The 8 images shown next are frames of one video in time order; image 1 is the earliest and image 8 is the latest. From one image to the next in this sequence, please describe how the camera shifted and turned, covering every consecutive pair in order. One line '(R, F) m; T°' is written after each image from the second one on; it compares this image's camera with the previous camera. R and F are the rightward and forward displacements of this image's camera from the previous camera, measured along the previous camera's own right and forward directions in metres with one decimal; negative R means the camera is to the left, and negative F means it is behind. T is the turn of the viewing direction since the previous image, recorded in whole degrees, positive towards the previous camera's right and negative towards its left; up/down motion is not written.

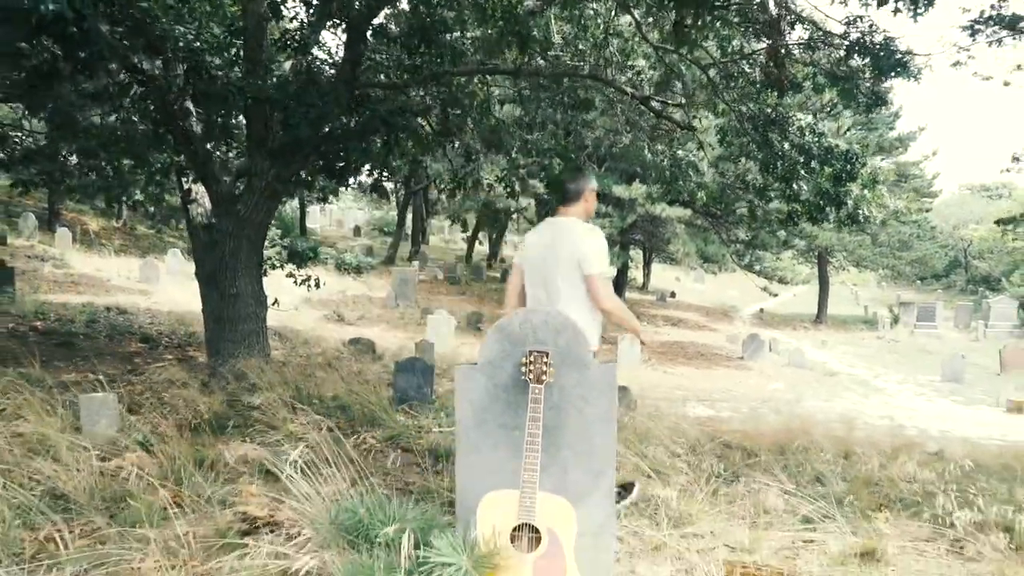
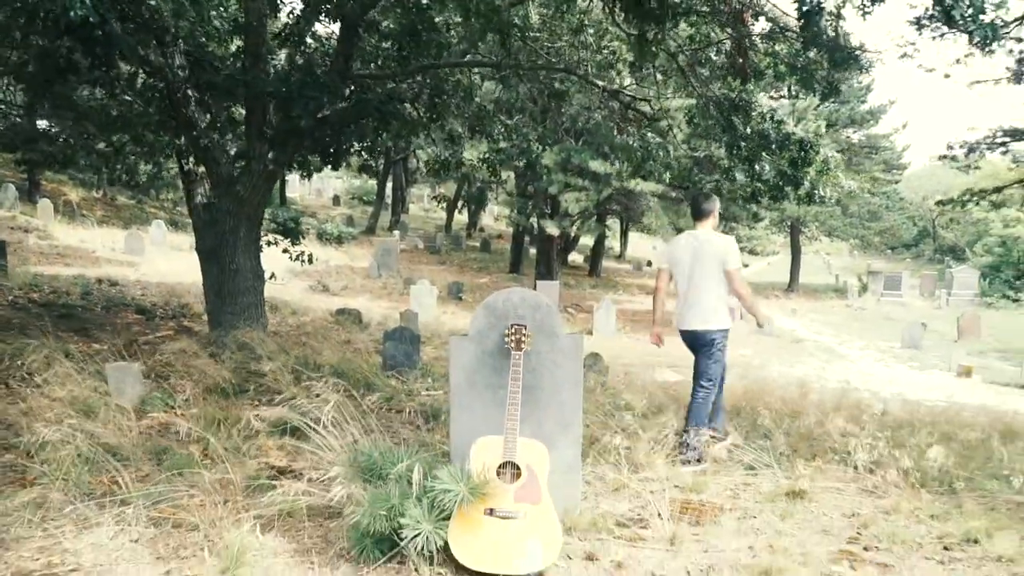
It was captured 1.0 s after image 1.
(0.0, -0.6) m; +2°
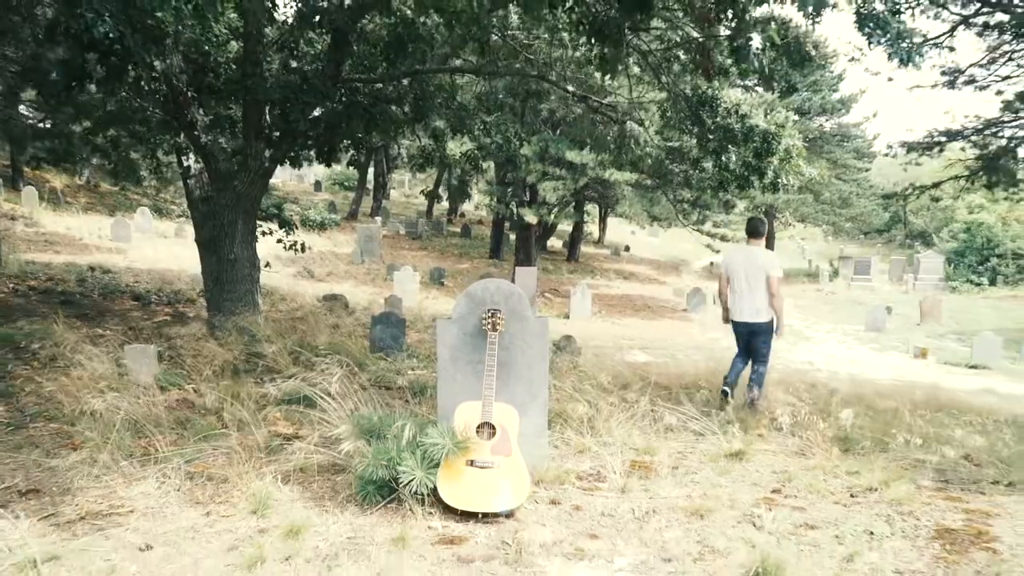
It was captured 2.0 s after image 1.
(0.0, -0.7) m; +1°
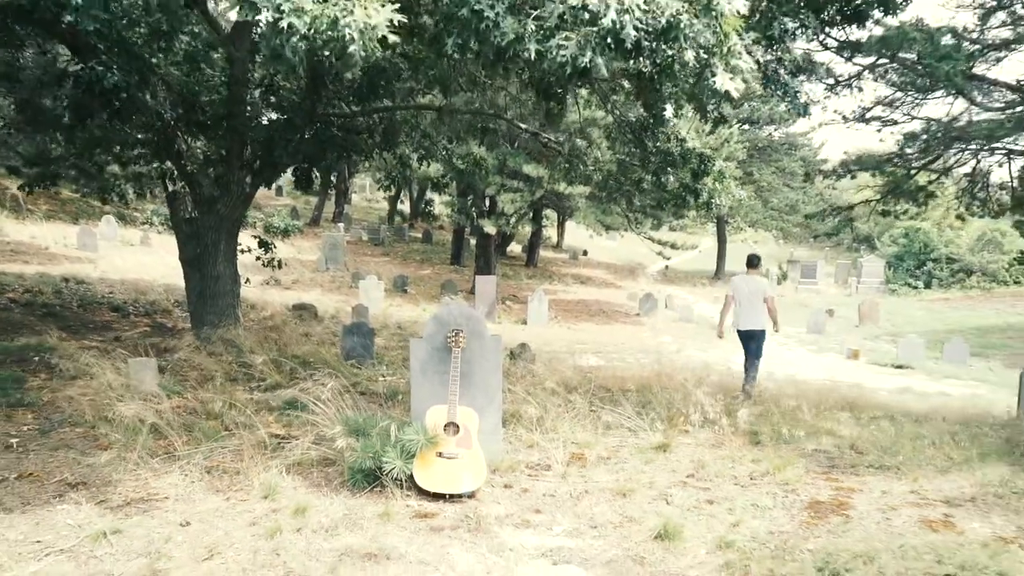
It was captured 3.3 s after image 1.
(0.0, -0.9) m; +3°
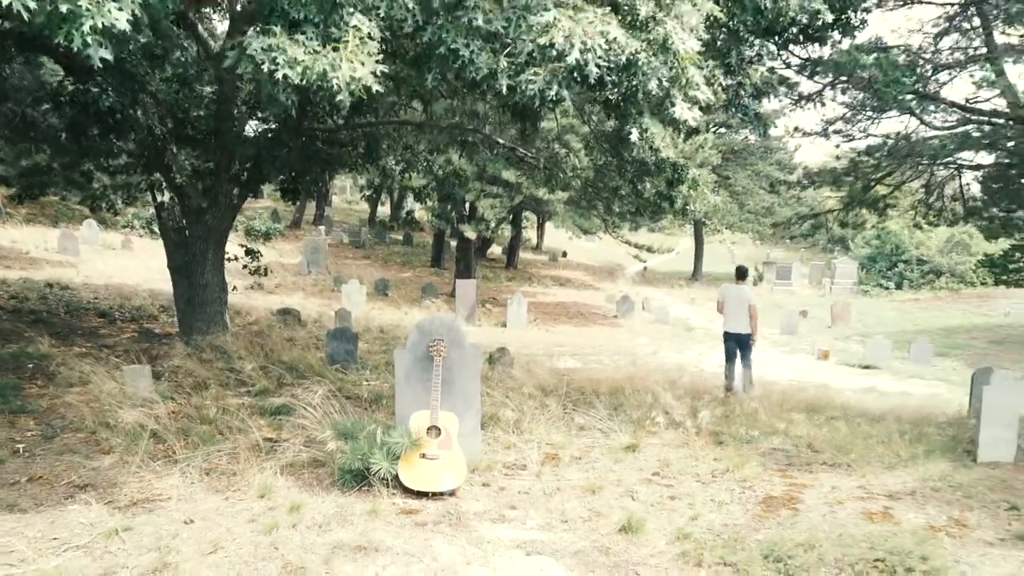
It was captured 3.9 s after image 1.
(0.0, -0.4) m; +1°
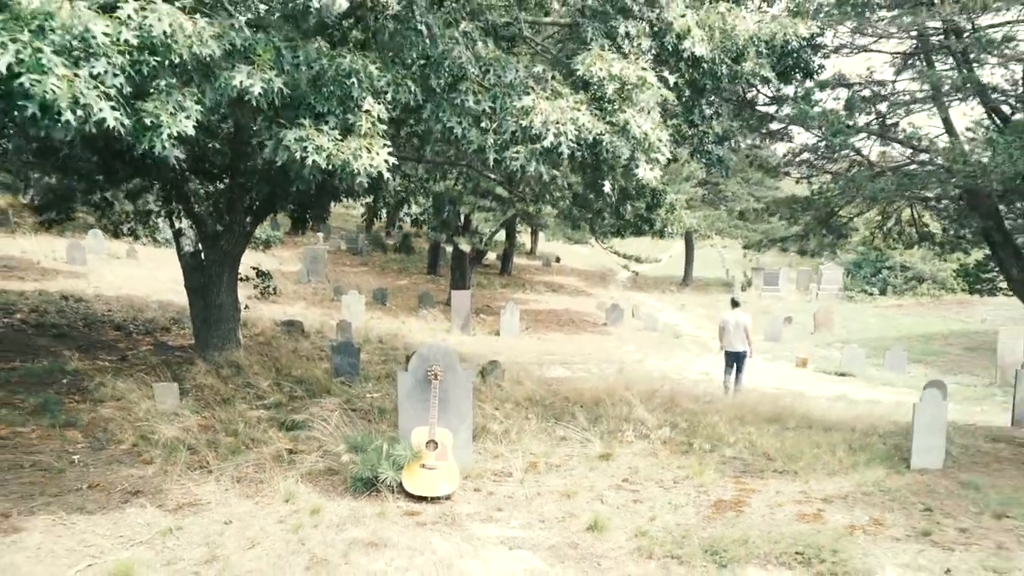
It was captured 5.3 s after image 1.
(+0.1, -0.9) m; 0°
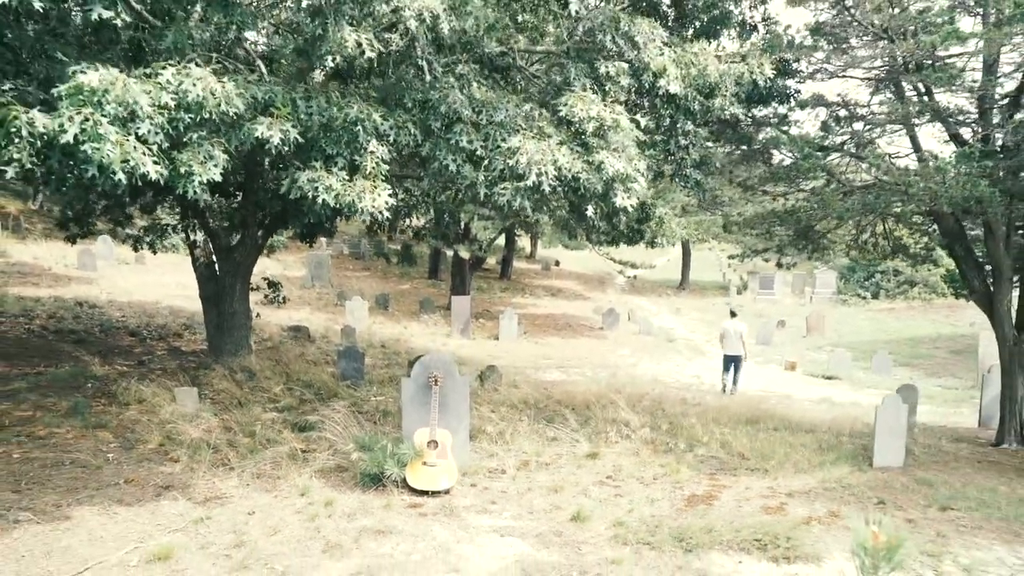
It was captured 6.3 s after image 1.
(+0.1, -0.6) m; 0°
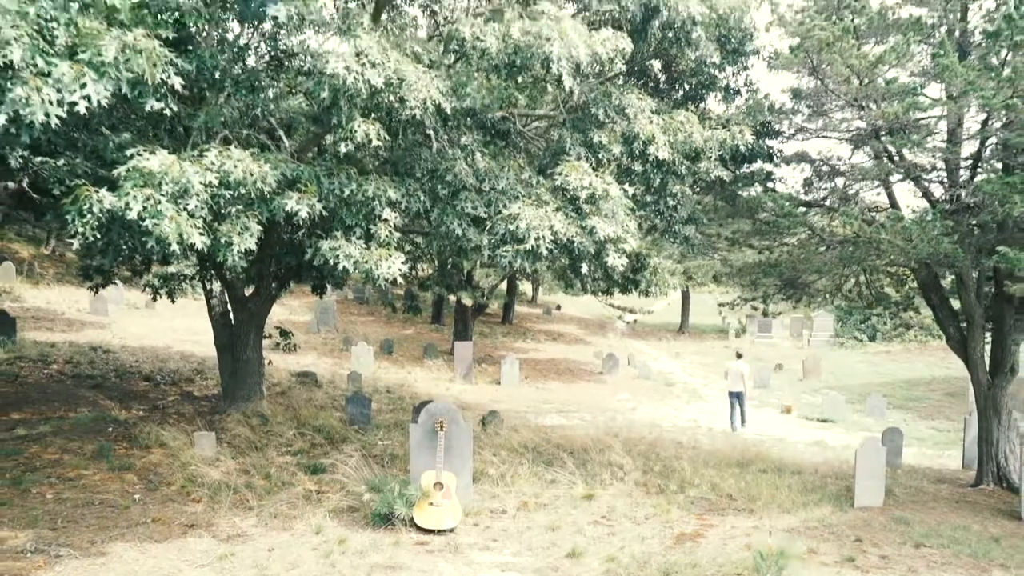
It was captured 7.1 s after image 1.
(0.0, -0.6) m; 0°
